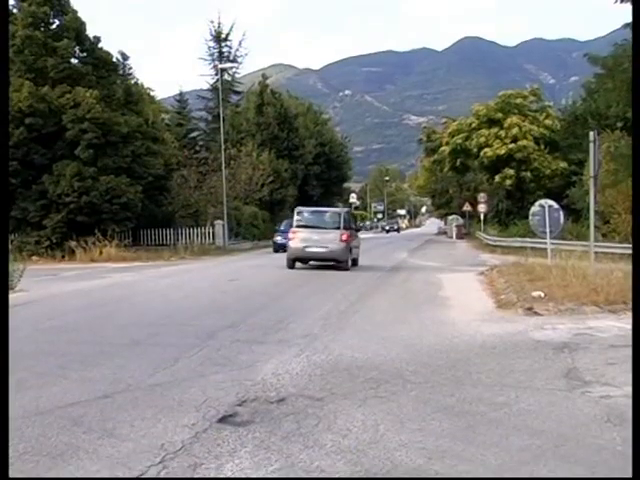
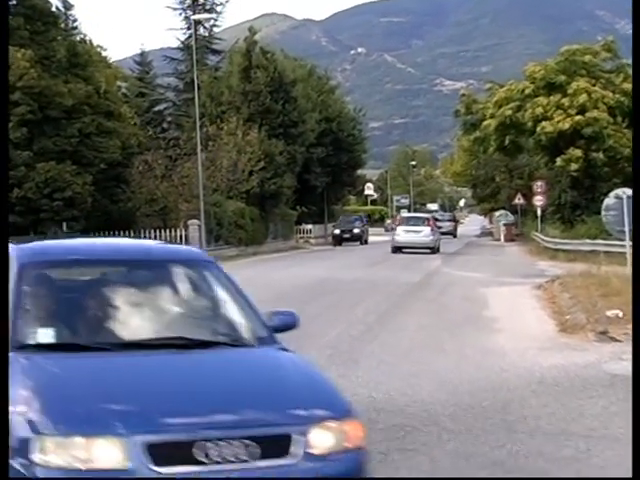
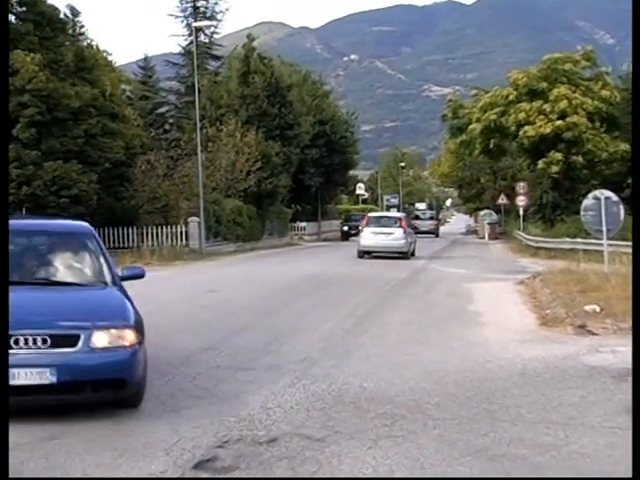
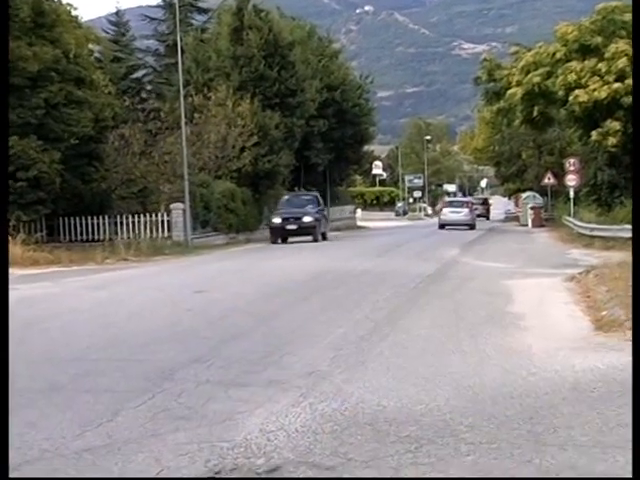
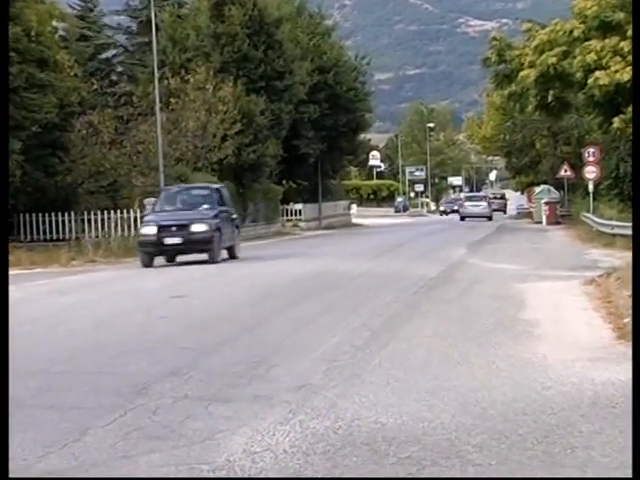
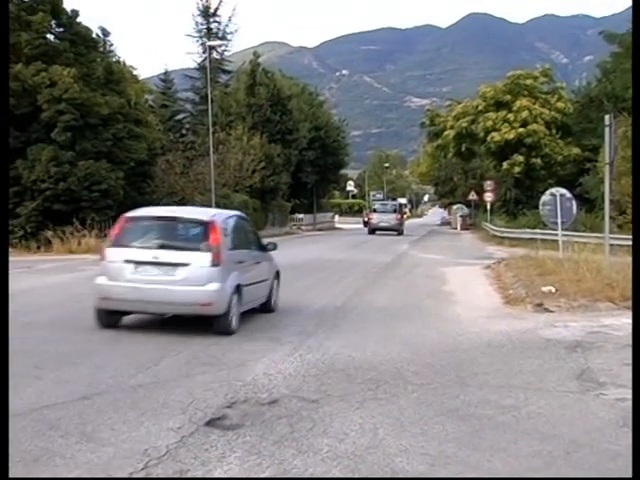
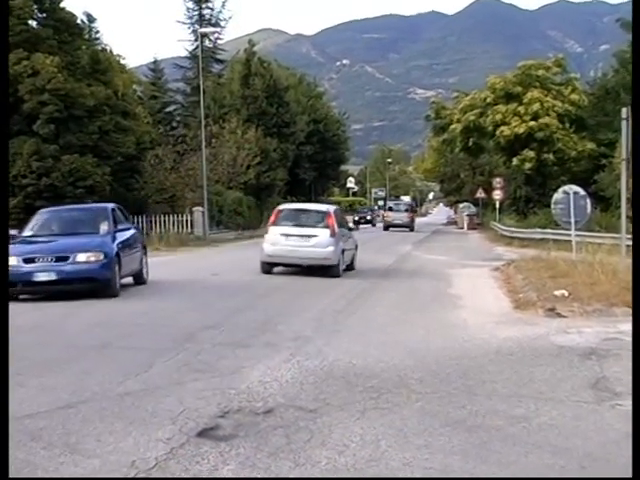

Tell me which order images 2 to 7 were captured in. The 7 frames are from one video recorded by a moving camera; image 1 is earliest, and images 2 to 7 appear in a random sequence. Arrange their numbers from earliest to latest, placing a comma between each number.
6, 7, 3, 2, 4, 5
